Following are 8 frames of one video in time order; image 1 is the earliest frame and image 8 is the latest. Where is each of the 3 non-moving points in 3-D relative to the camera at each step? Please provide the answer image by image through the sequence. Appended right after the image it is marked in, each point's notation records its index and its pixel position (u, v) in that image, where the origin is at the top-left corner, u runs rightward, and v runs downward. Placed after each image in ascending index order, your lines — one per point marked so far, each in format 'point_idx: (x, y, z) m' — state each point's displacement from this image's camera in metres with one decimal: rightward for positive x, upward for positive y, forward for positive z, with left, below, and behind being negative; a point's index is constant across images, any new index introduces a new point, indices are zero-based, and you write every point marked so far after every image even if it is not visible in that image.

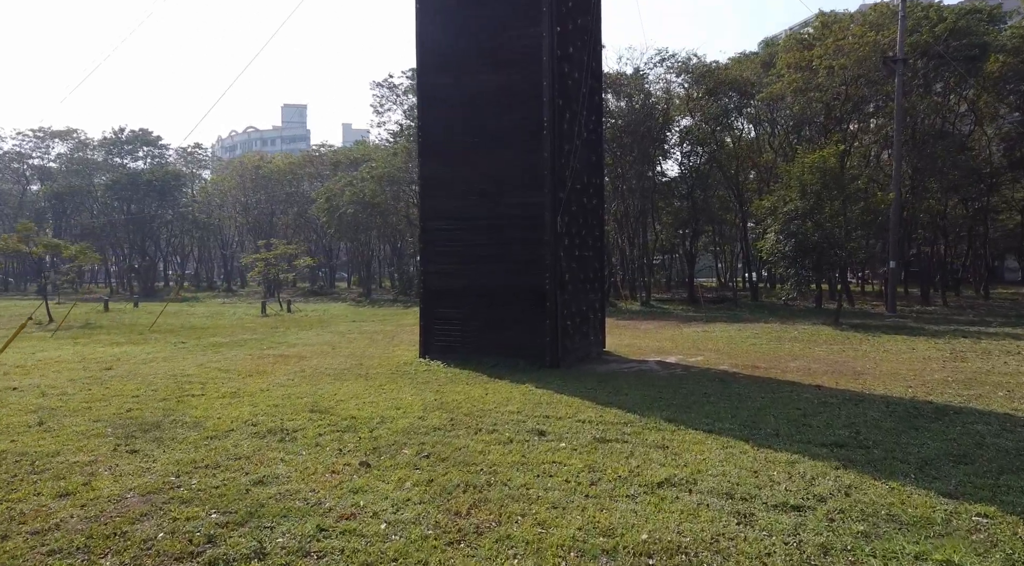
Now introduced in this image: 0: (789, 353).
0: (+5.0, -1.3, +14.8) m
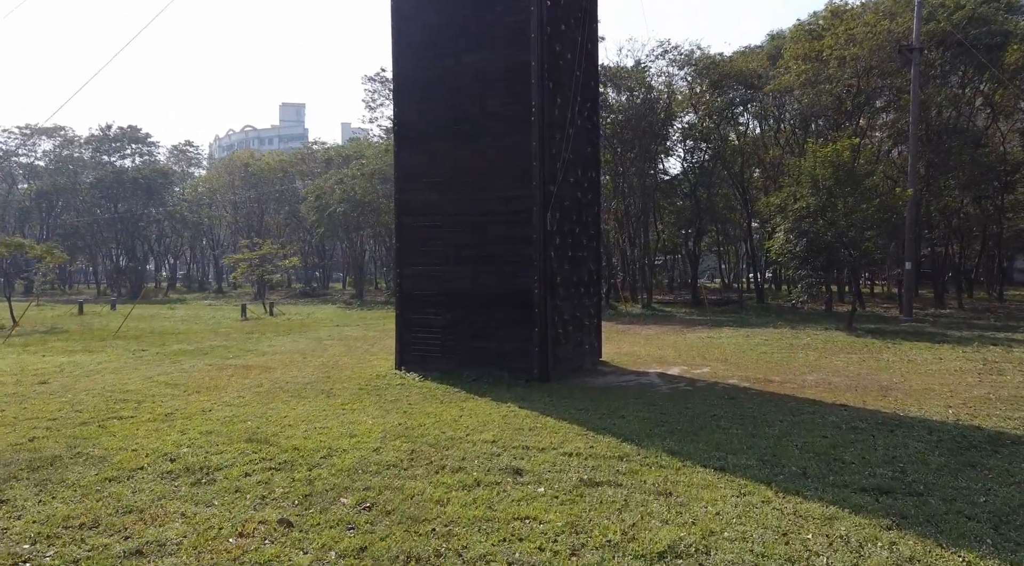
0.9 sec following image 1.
0: (+4.8, -1.4, +13.4) m
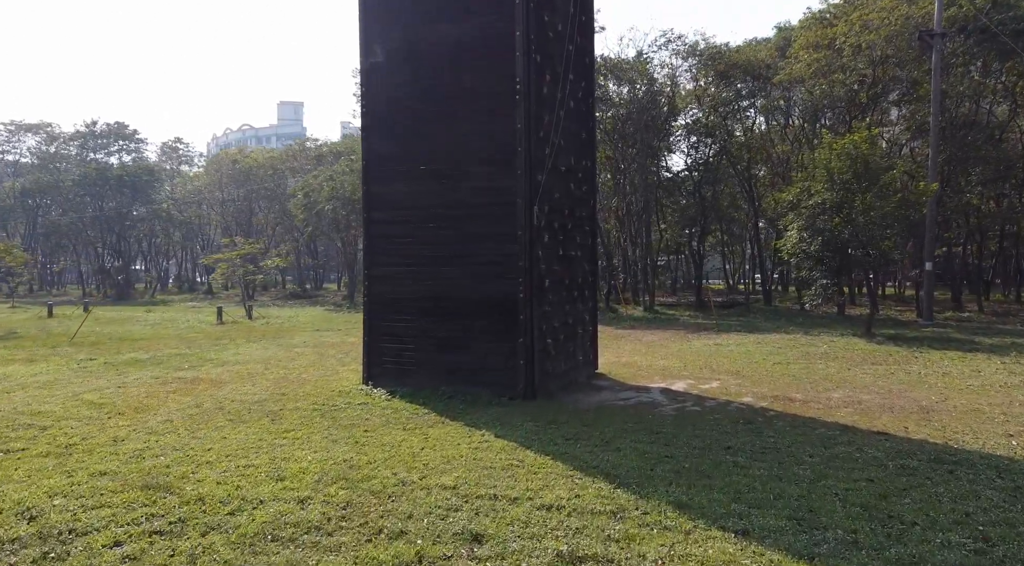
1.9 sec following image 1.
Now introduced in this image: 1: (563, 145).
0: (+4.6, -1.4, +11.8) m
1: (+0.7, +1.9, +11.3) m
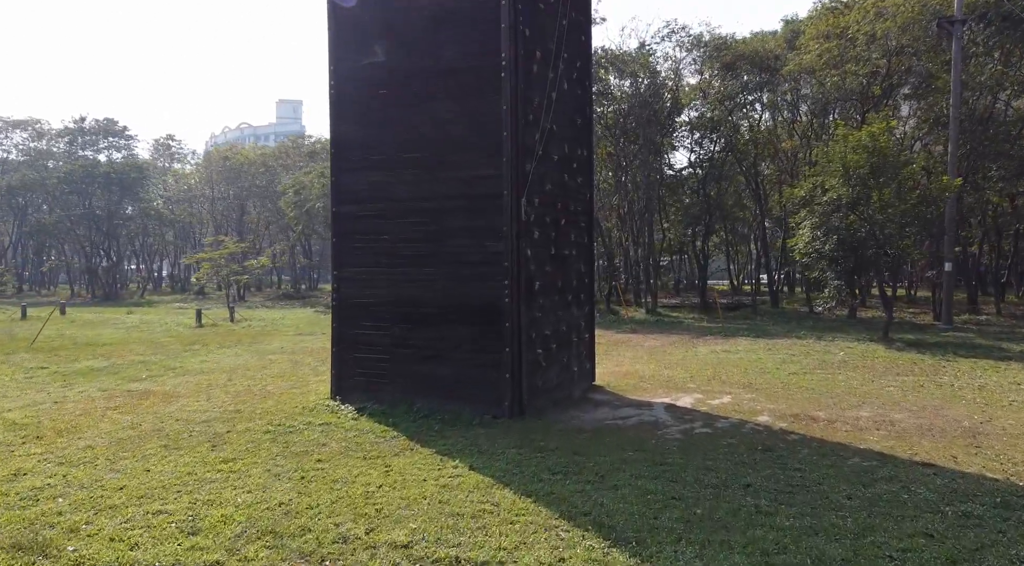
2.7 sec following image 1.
0: (+4.4, -1.4, +10.6) m
1: (+0.6, +1.9, +10.1) m
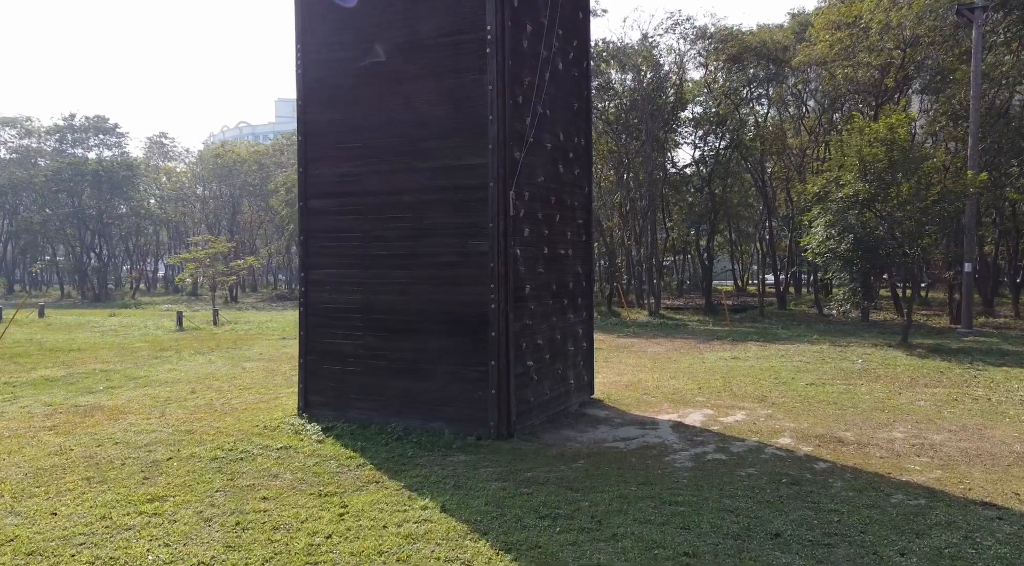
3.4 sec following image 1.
0: (+4.3, -1.5, +9.5) m
1: (+0.4, +1.9, +9.0) m
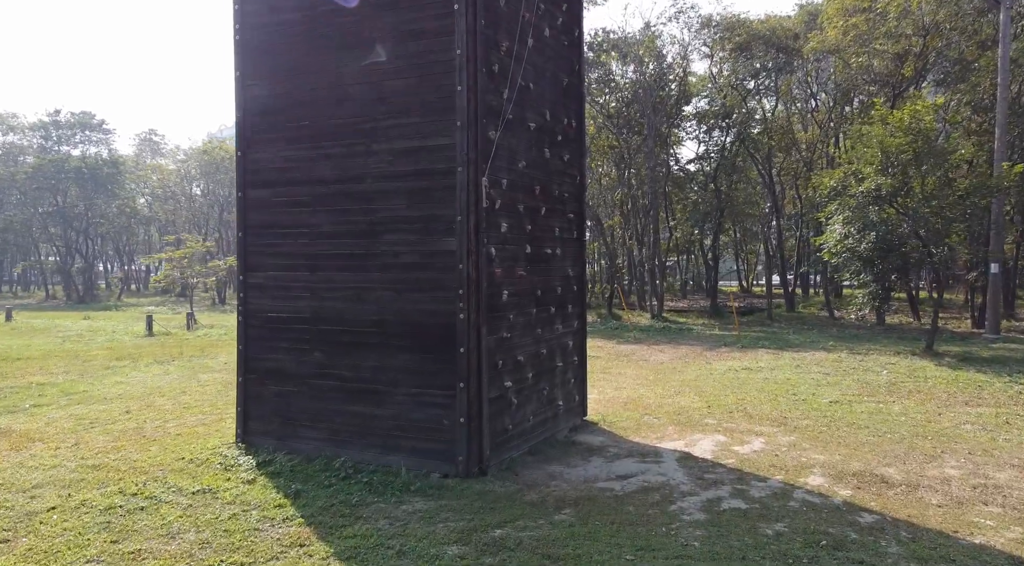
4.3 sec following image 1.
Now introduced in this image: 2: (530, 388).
0: (+4.0, -1.5, +8.1) m
1: (+0.2, +1.8, +7.7) m
2: (+0.2, -1.0, +7.5) m
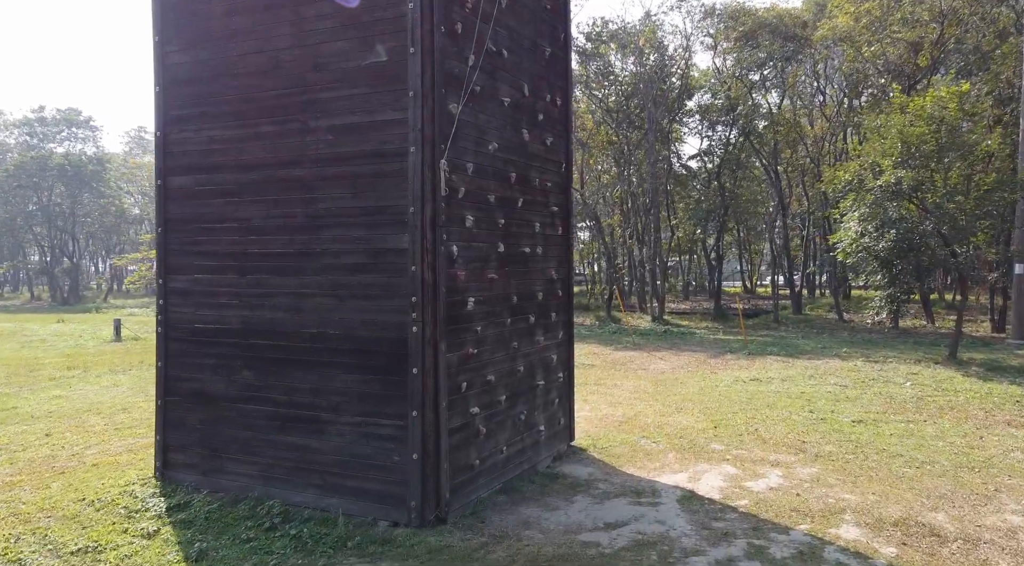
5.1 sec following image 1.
0: (+3.8, -1.6, +6.9) m
1: (0.0, +1.8, +6.4) m
2: (-0.1, -1.0, +6.3) m
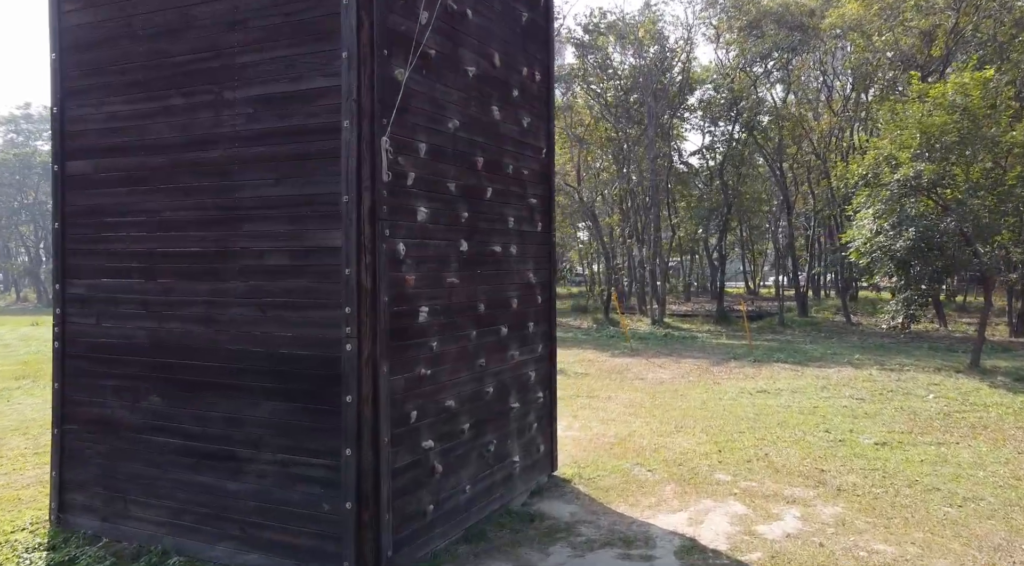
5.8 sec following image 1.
0: (+3.6, -1.6, +5.8) m
1: (-0.3, +1.7, +5.4) m
2: (-0.3, -1.0, +5.2) m
